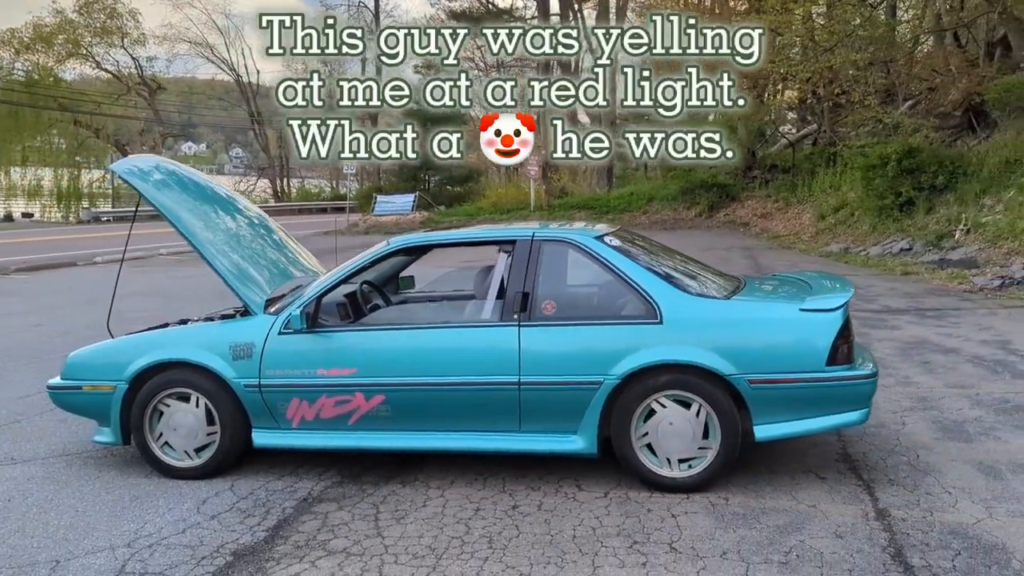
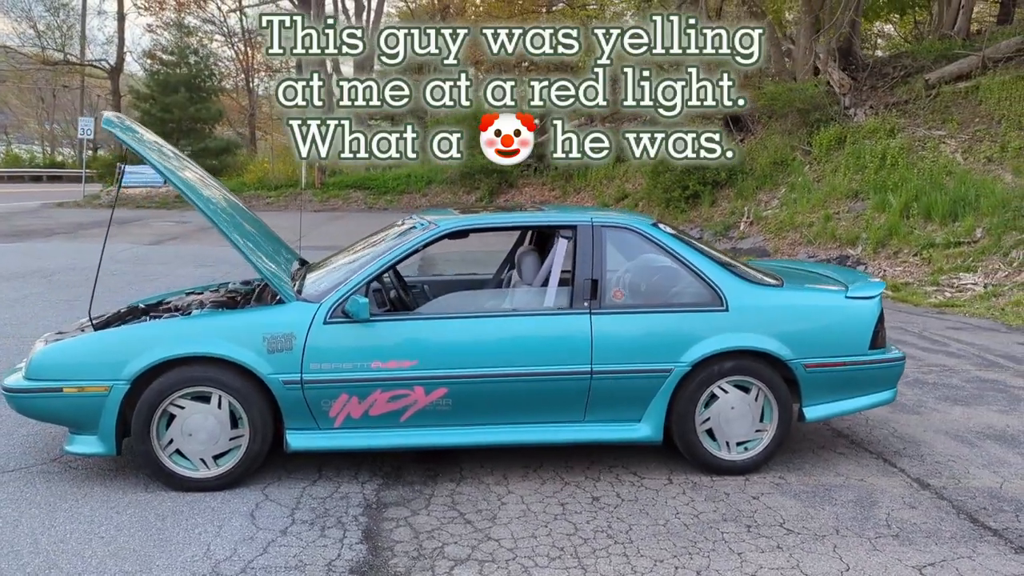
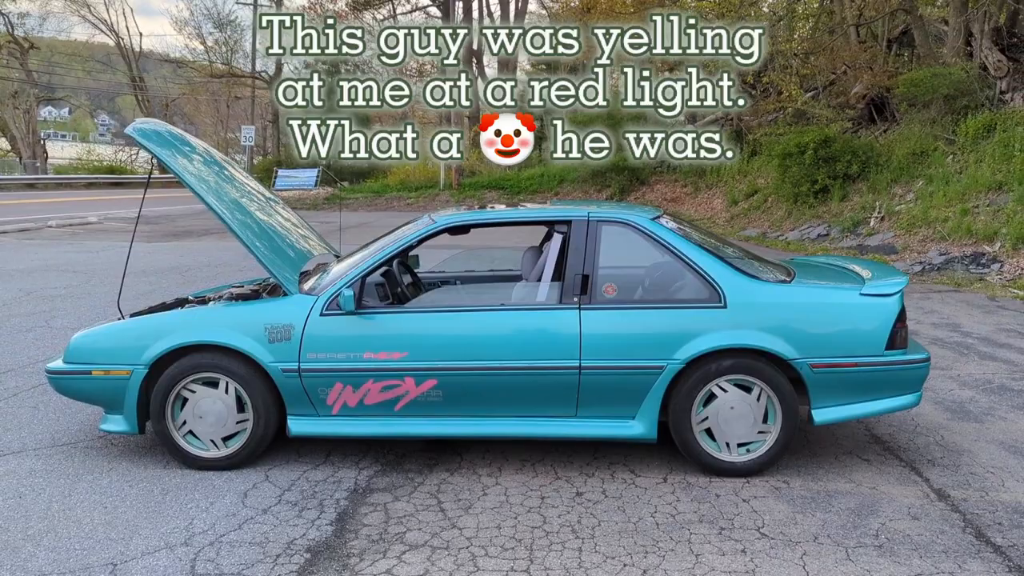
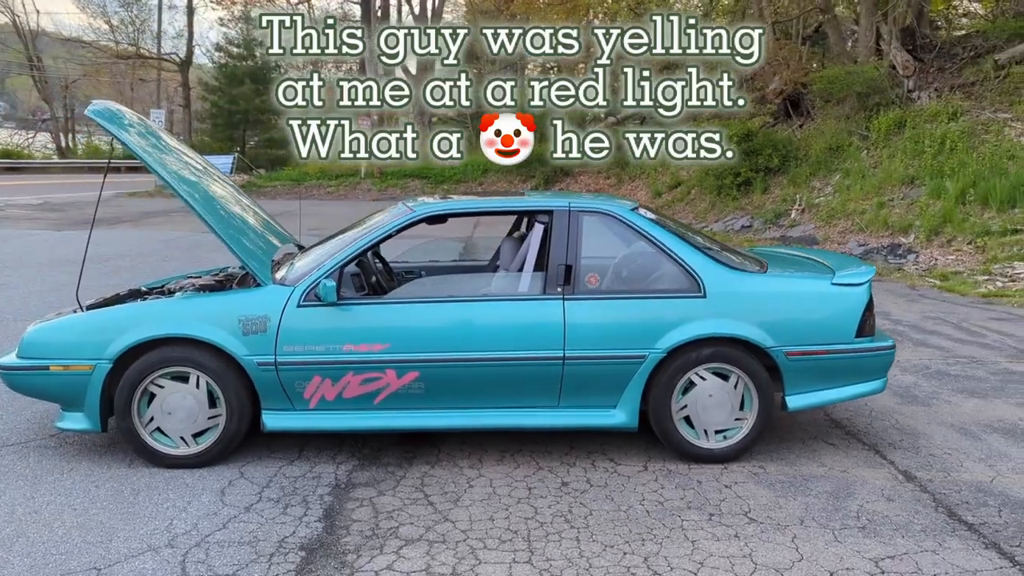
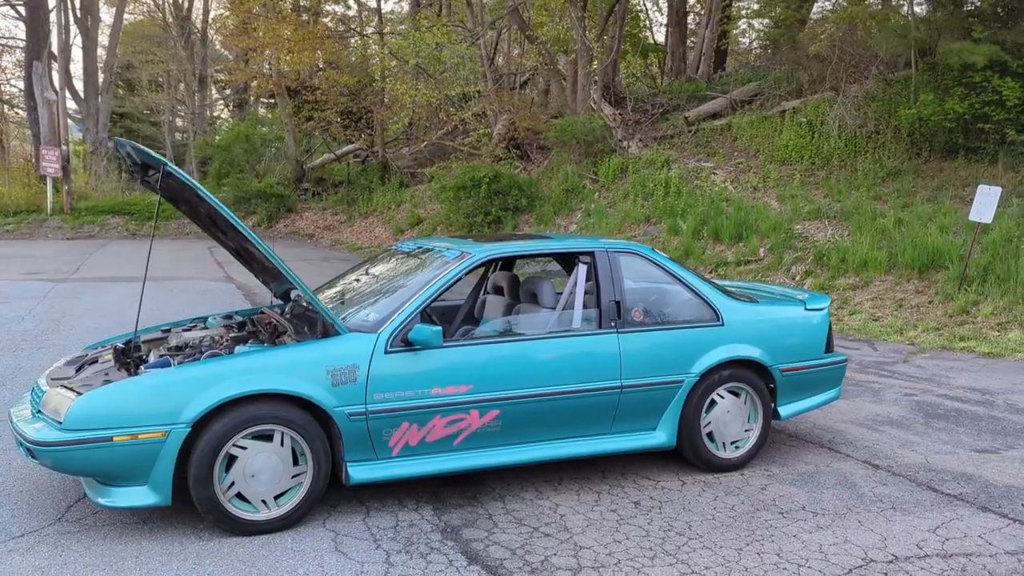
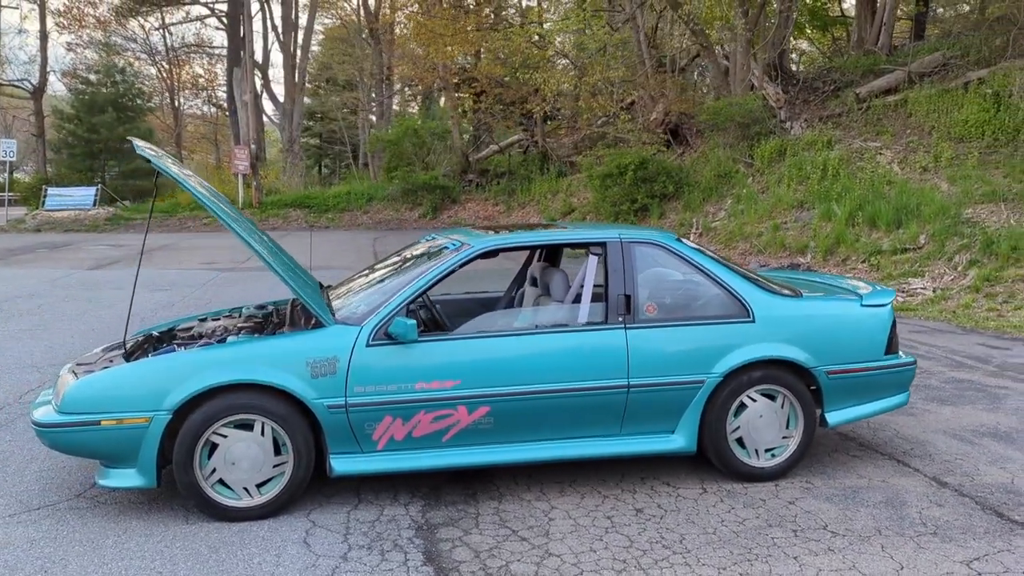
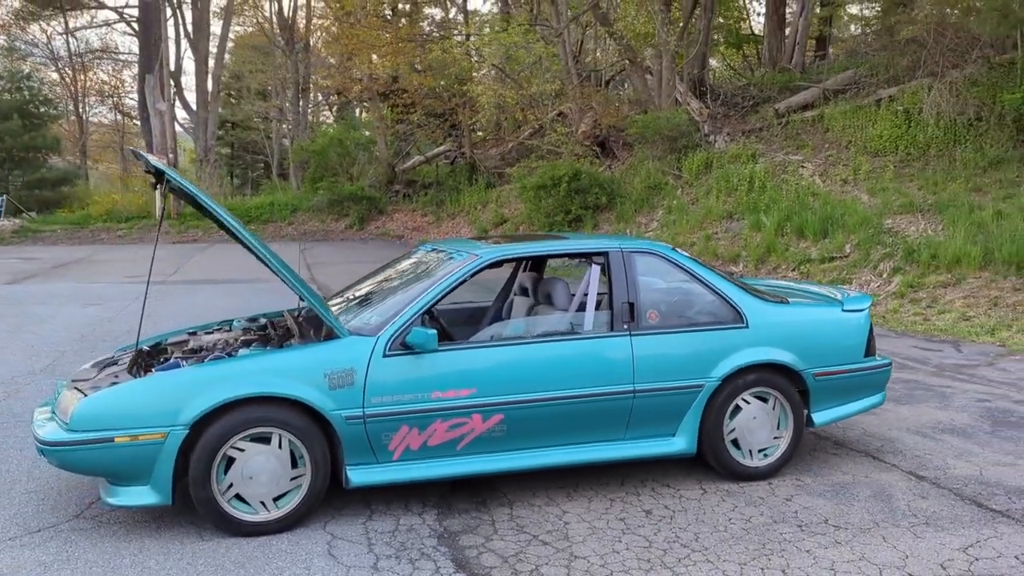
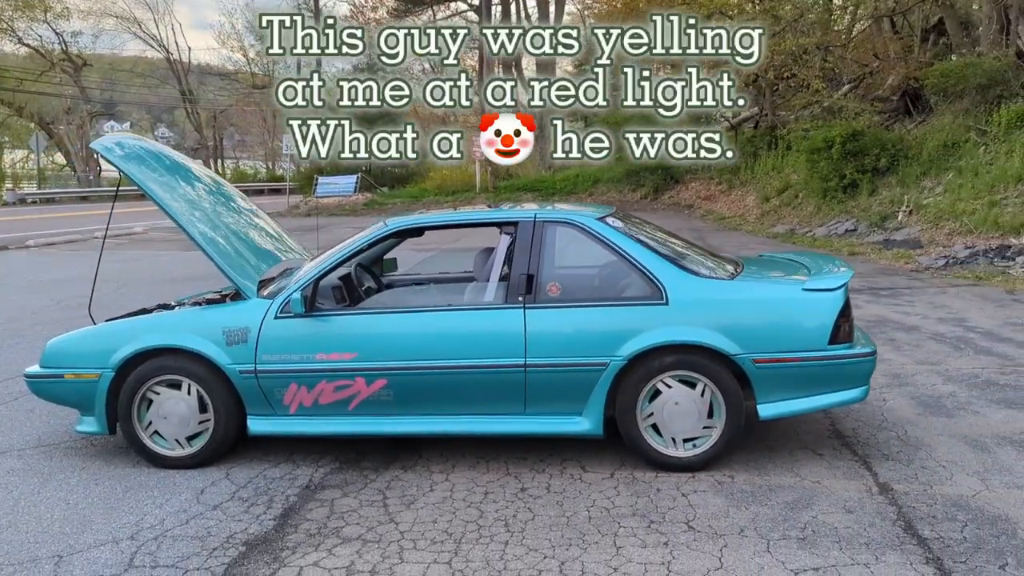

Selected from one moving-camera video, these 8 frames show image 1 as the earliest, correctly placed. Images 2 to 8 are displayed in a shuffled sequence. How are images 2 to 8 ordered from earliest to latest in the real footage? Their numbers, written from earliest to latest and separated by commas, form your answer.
8, 3, 4, 2, 6, 7, 5
